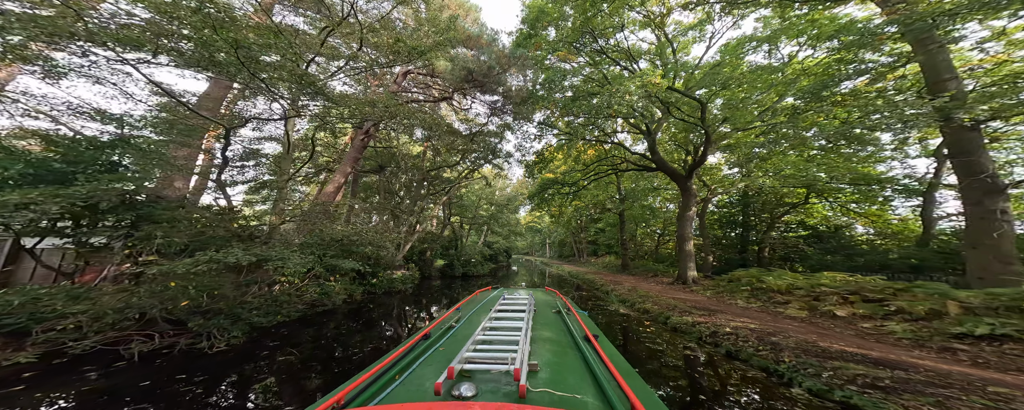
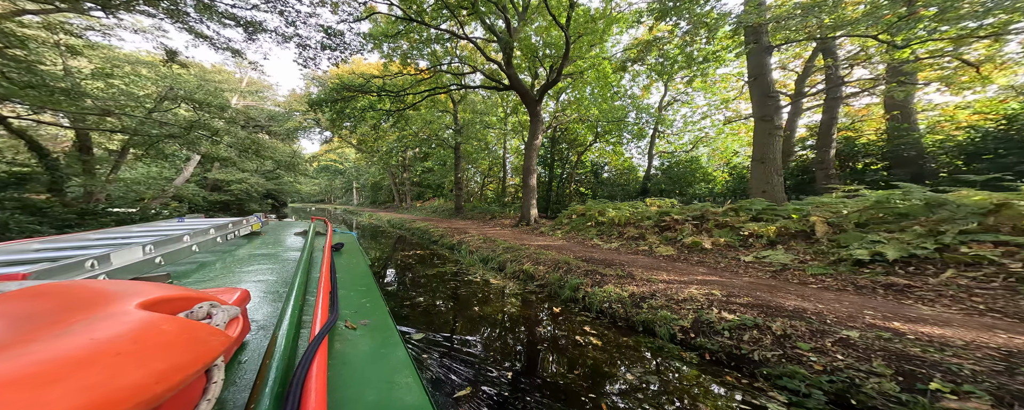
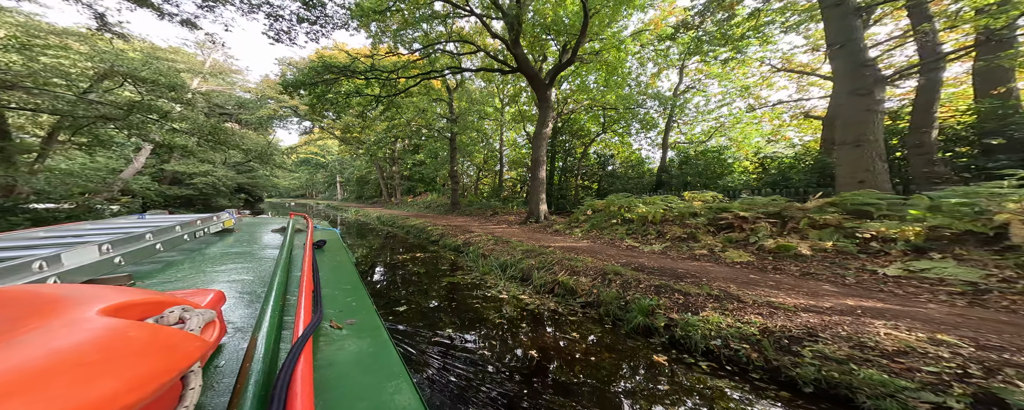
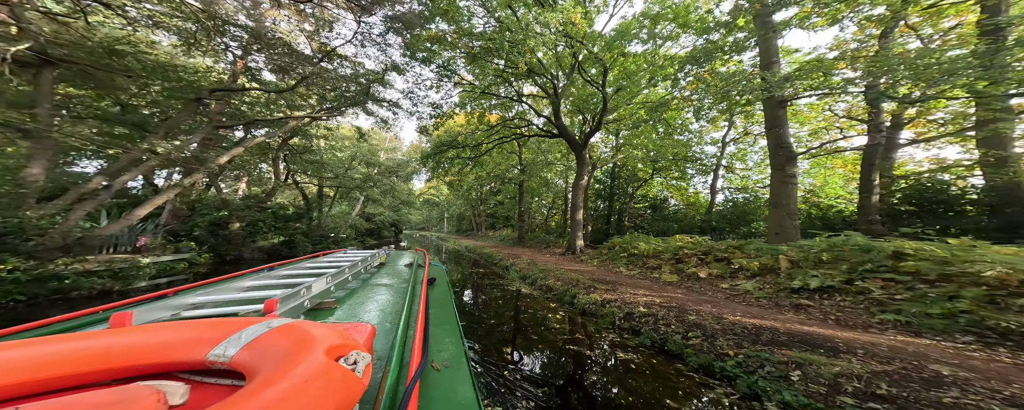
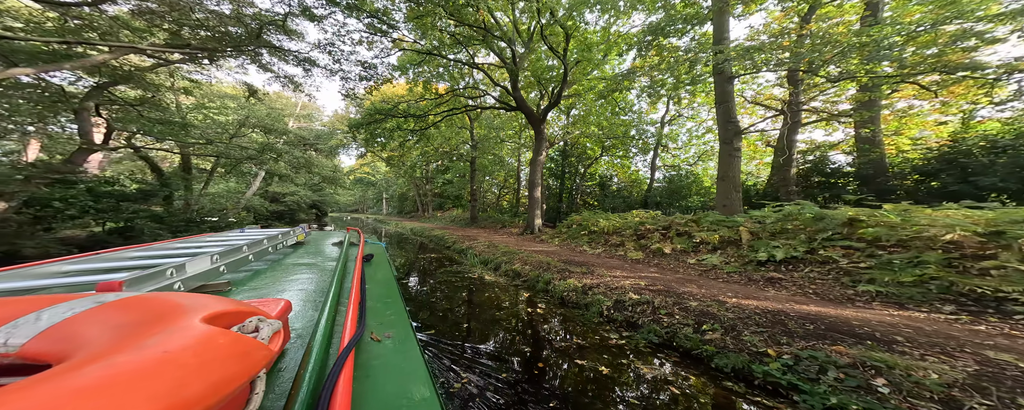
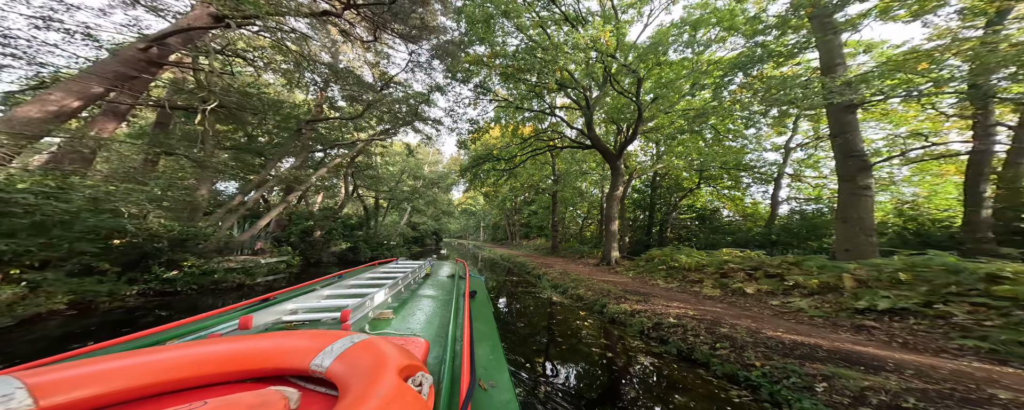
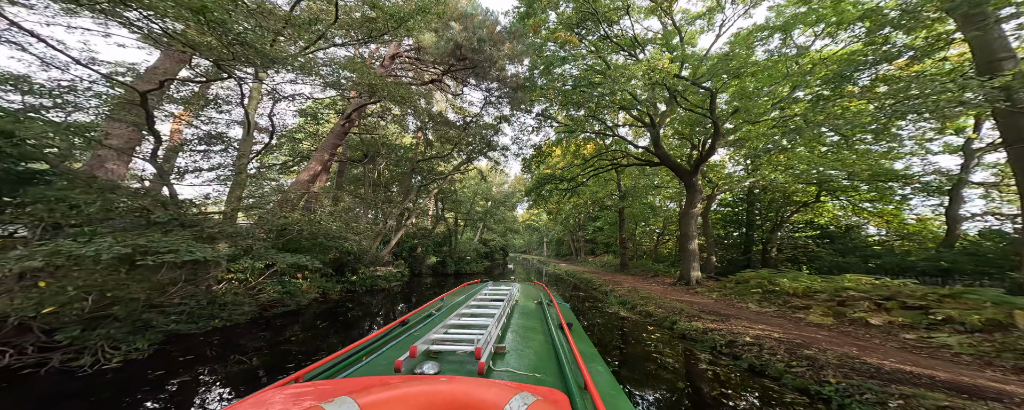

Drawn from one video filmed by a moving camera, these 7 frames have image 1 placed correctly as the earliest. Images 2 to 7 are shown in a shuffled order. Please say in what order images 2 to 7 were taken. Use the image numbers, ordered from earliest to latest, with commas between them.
7, 6, 4, 5, 2, 3
